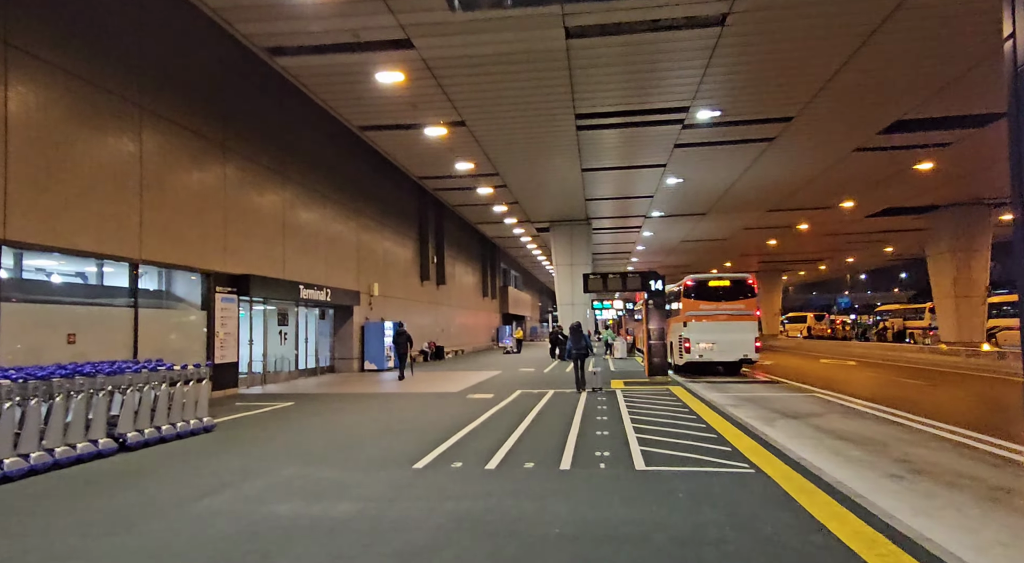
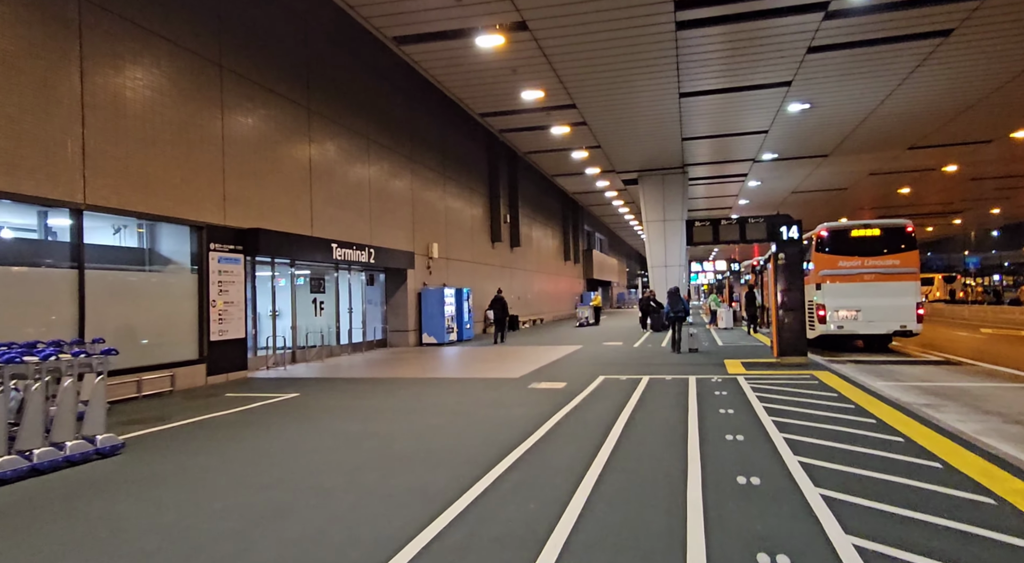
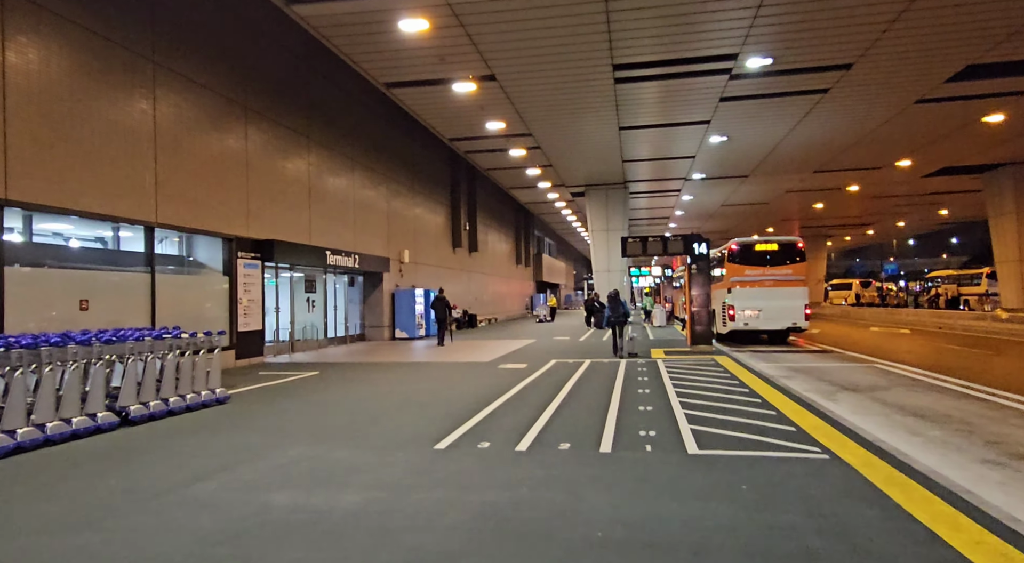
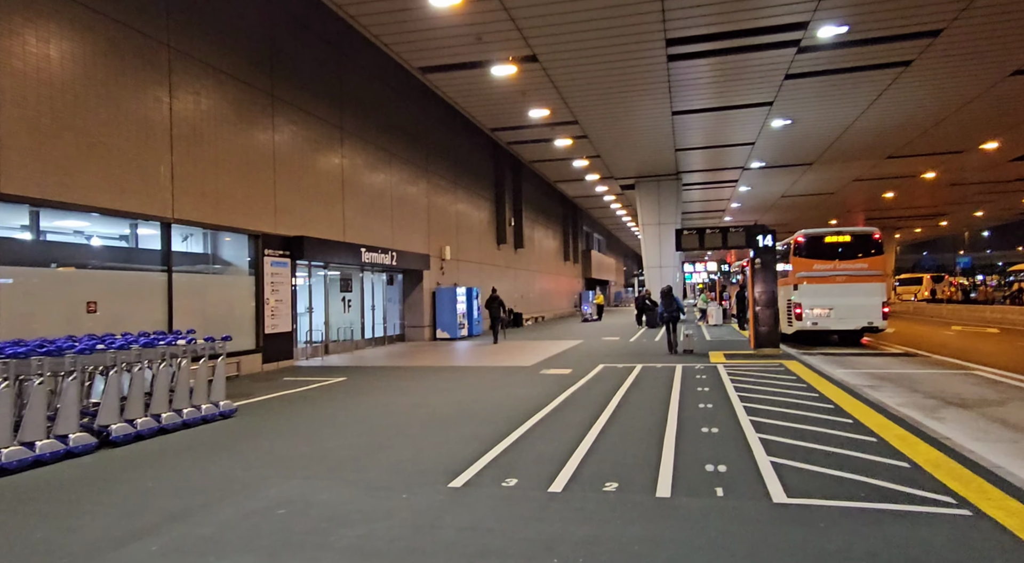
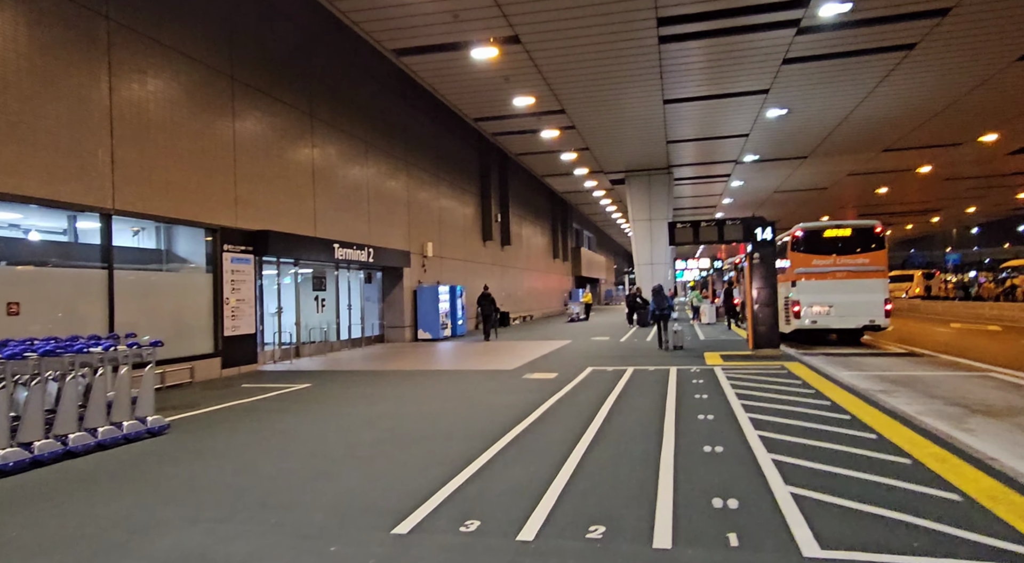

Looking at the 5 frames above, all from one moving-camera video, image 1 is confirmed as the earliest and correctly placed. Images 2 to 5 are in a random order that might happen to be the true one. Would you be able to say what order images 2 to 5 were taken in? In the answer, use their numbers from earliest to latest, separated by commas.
3, 4, 5, 2
